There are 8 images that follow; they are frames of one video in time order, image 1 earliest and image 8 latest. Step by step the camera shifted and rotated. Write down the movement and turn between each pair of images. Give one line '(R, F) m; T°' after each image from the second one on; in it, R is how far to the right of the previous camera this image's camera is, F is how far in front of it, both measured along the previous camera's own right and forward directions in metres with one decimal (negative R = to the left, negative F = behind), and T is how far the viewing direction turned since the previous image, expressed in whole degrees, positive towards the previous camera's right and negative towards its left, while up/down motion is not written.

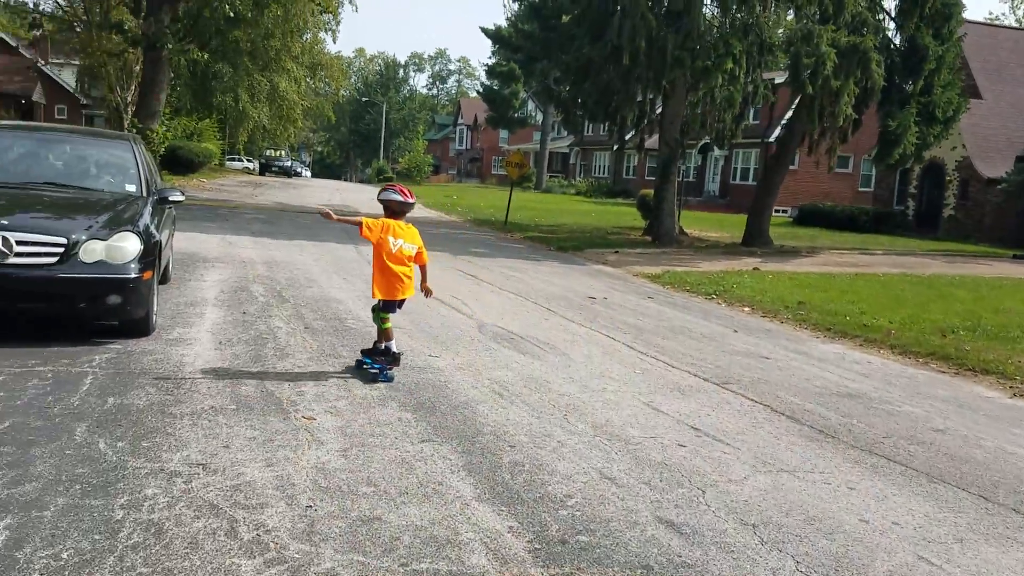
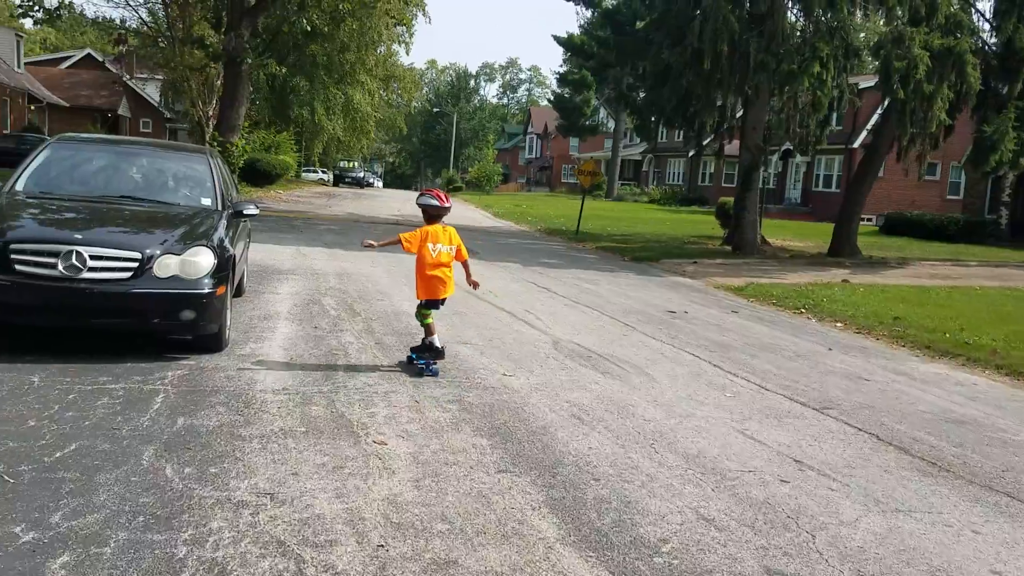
(-0.1, +0.3) m; -5°
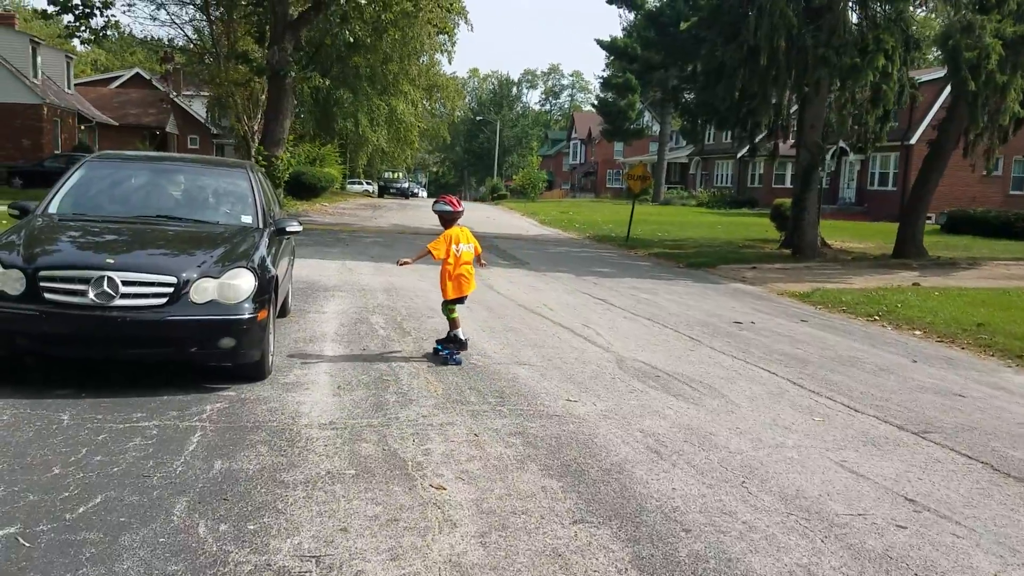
(-0.1, +0.5) m; -3°
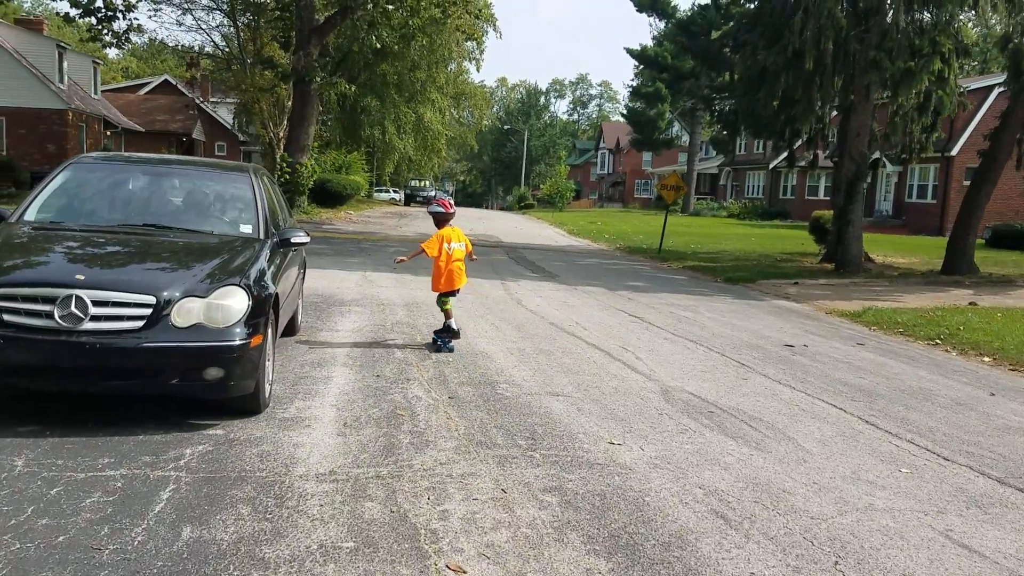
(-0.1, +0.8) m; -2°
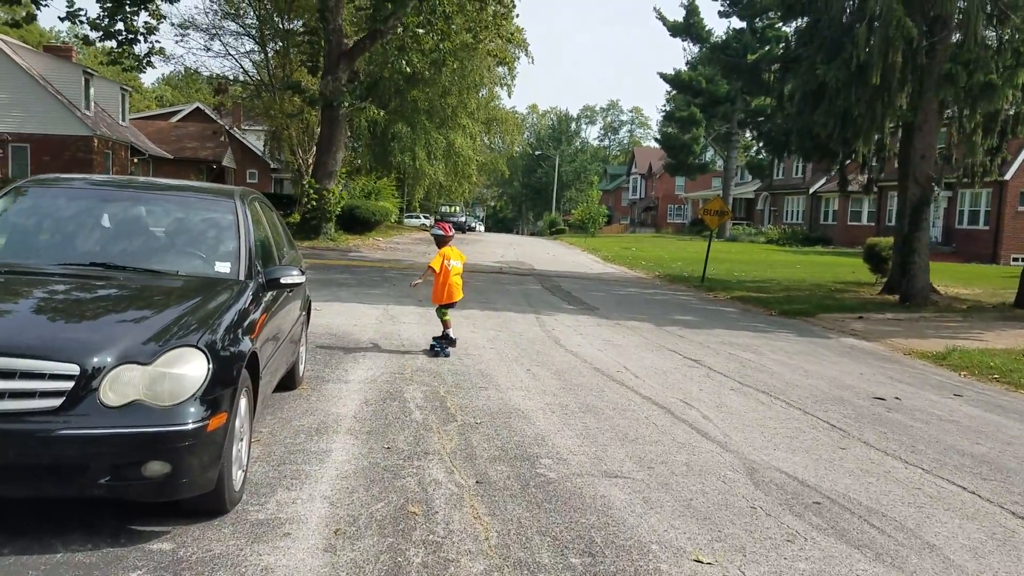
(-0.1, +1.3) m; -2°
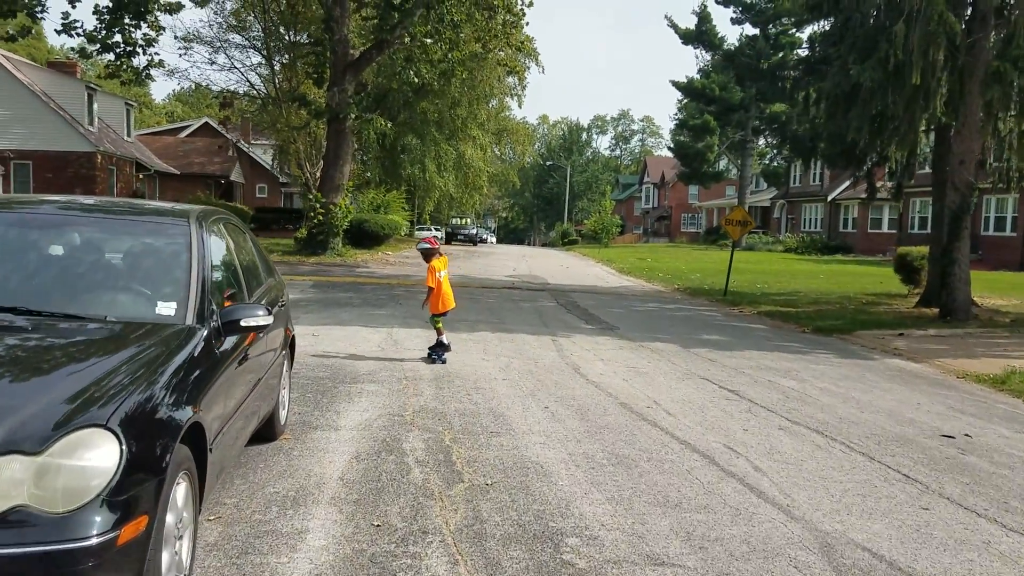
(0.0, +1.0) m; -1°
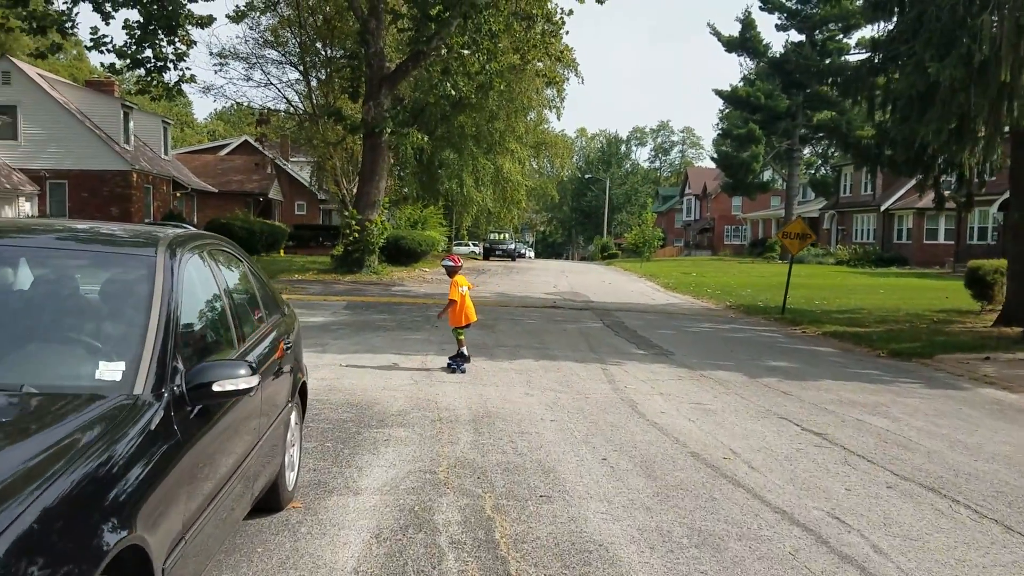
(-0.1, +1.1) m; -3°
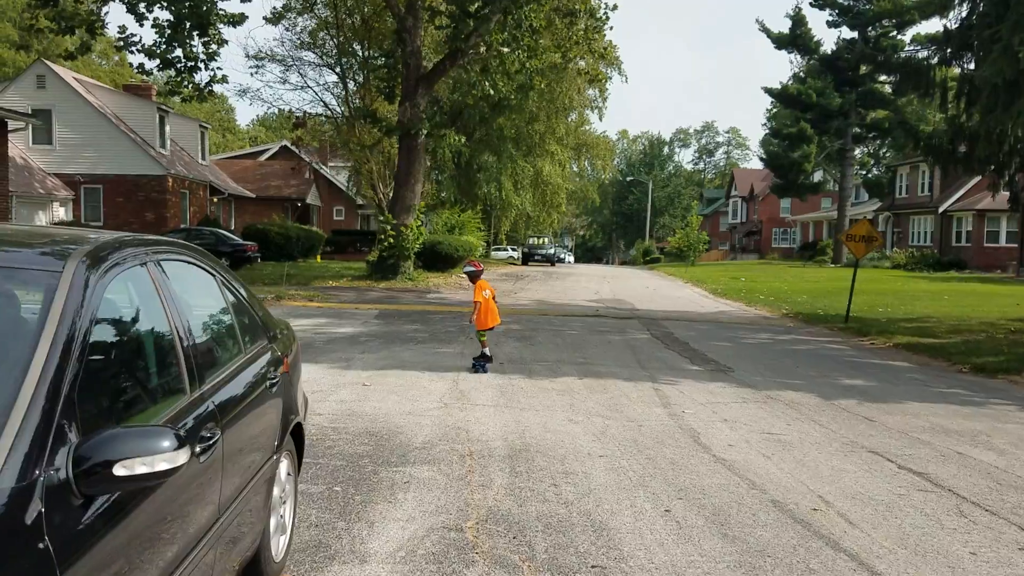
(0.0, +1.1) m; -3°
